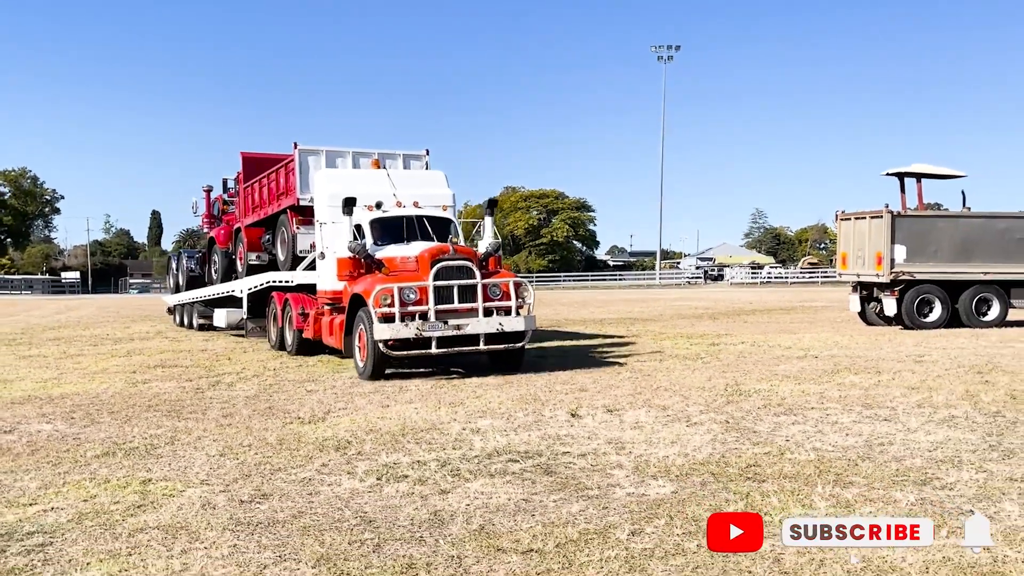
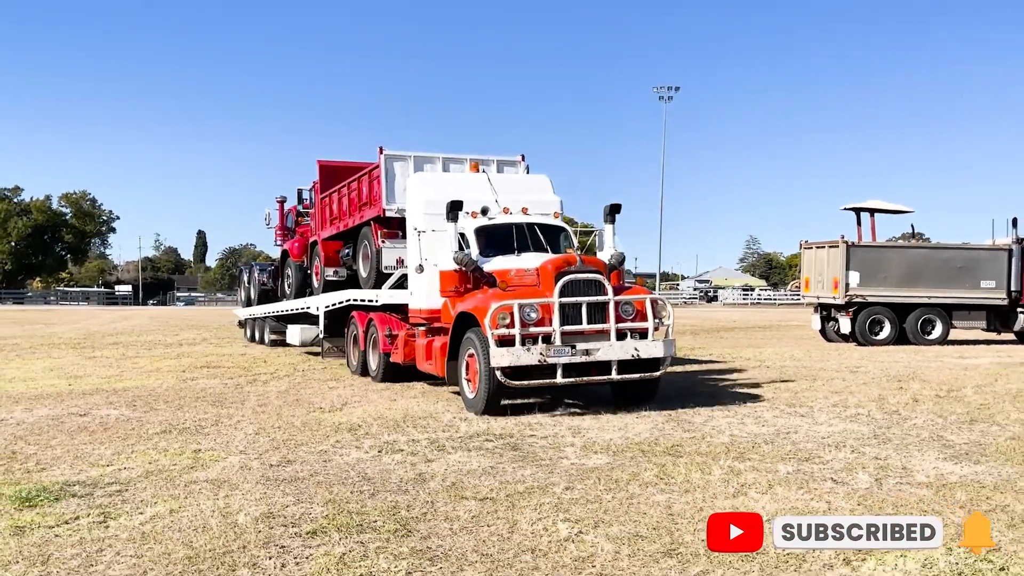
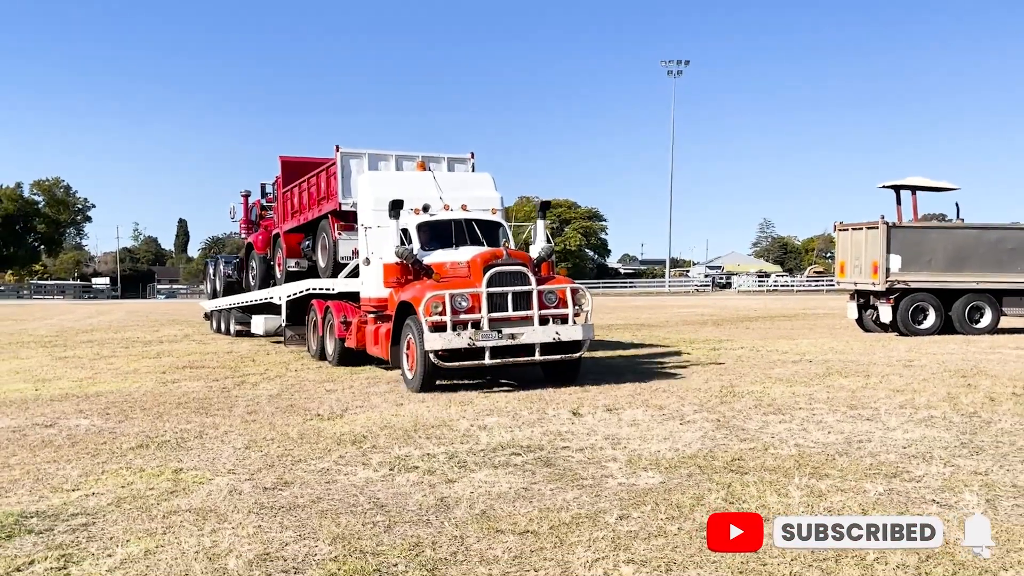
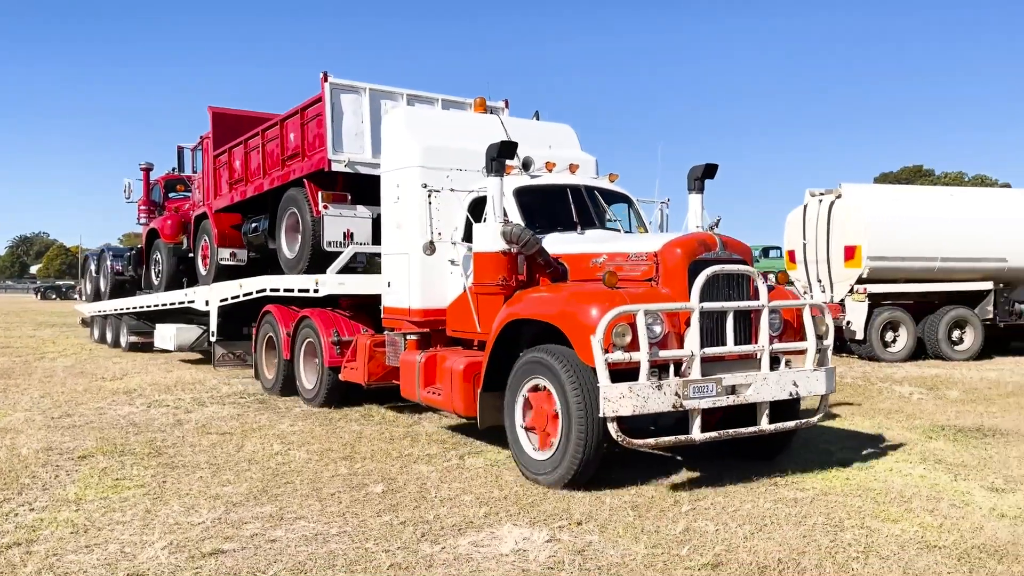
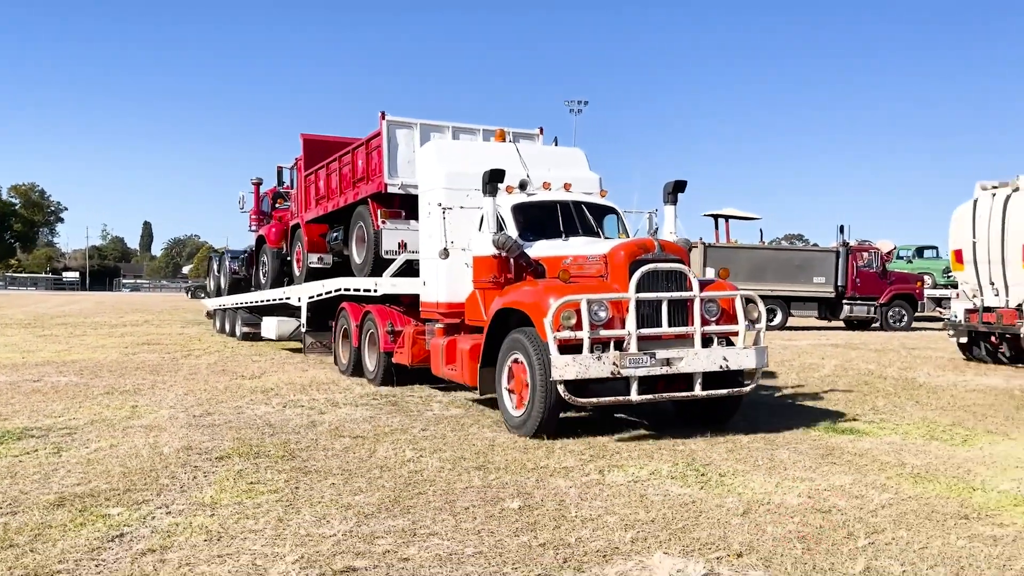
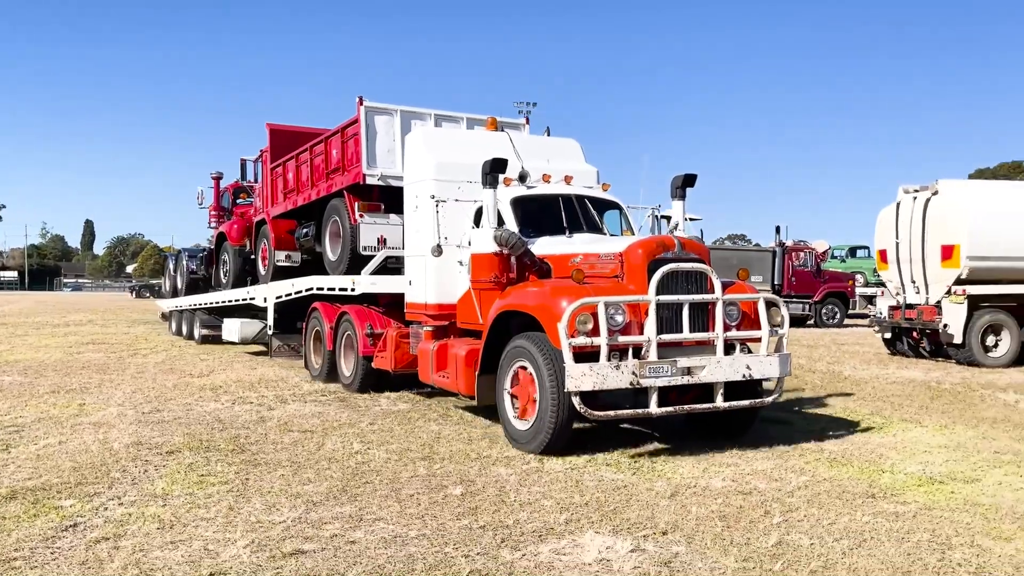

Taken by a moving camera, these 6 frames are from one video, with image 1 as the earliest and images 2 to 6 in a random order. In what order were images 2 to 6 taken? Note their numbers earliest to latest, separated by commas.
3, 2, 5, 6, 4
